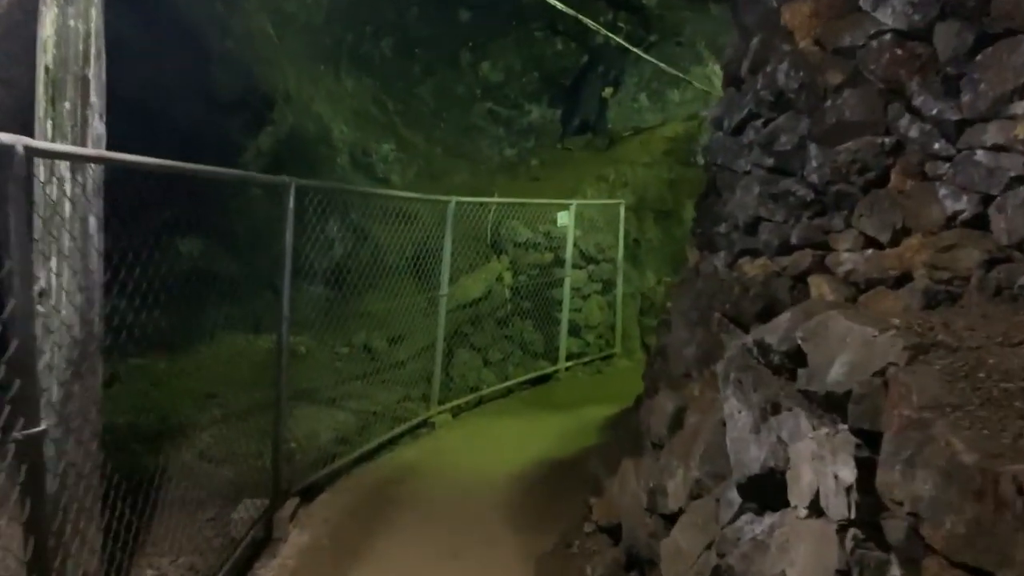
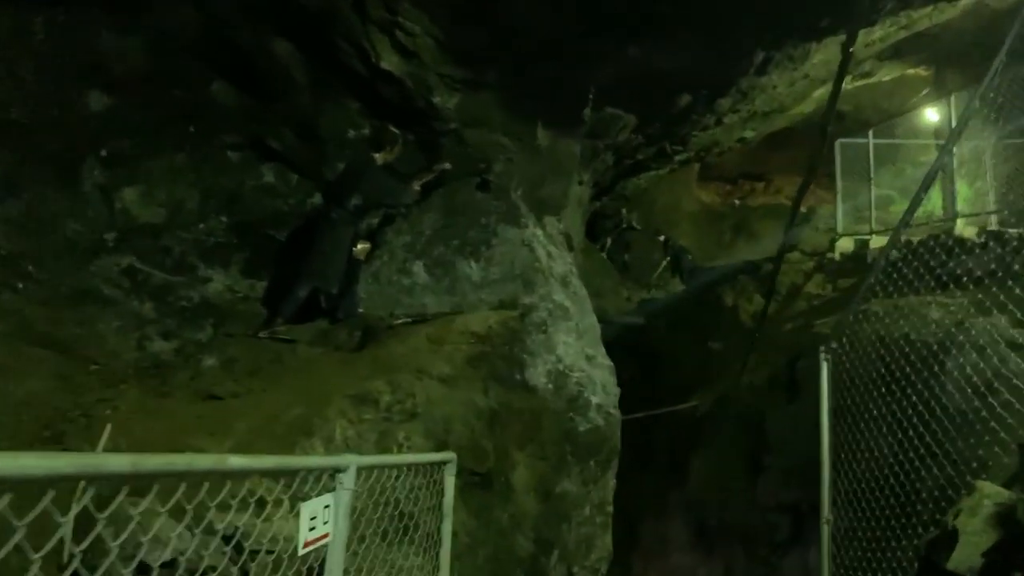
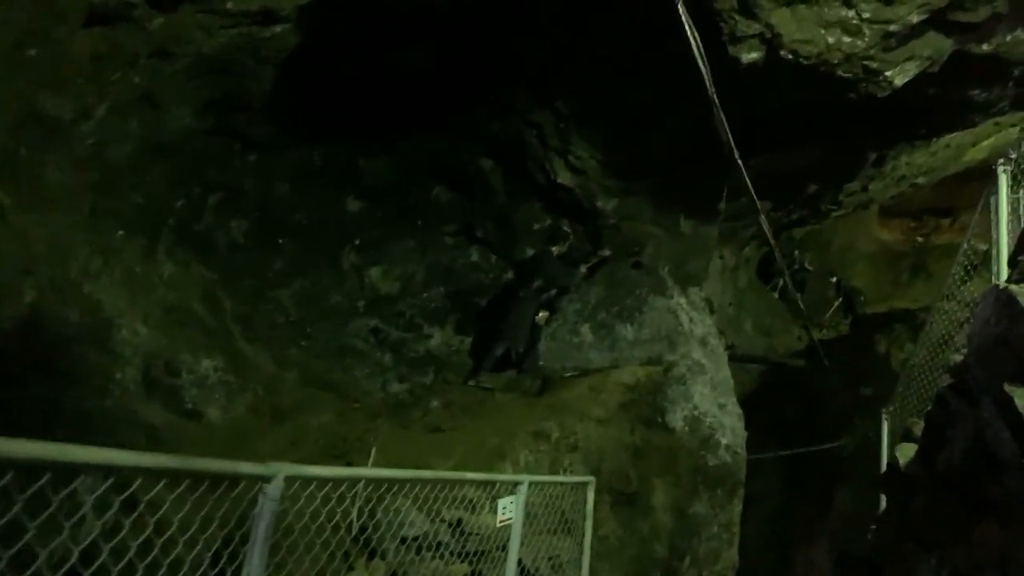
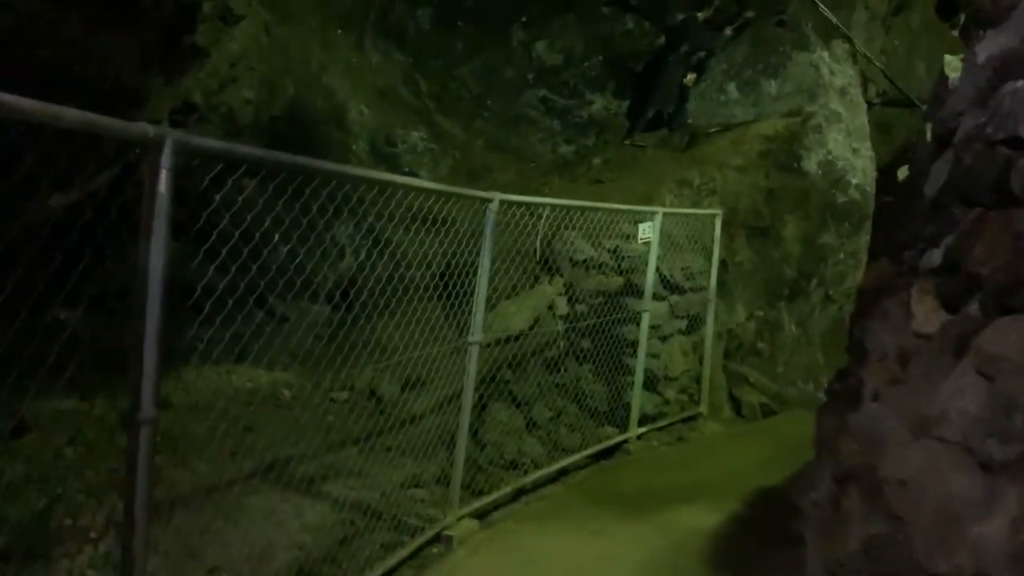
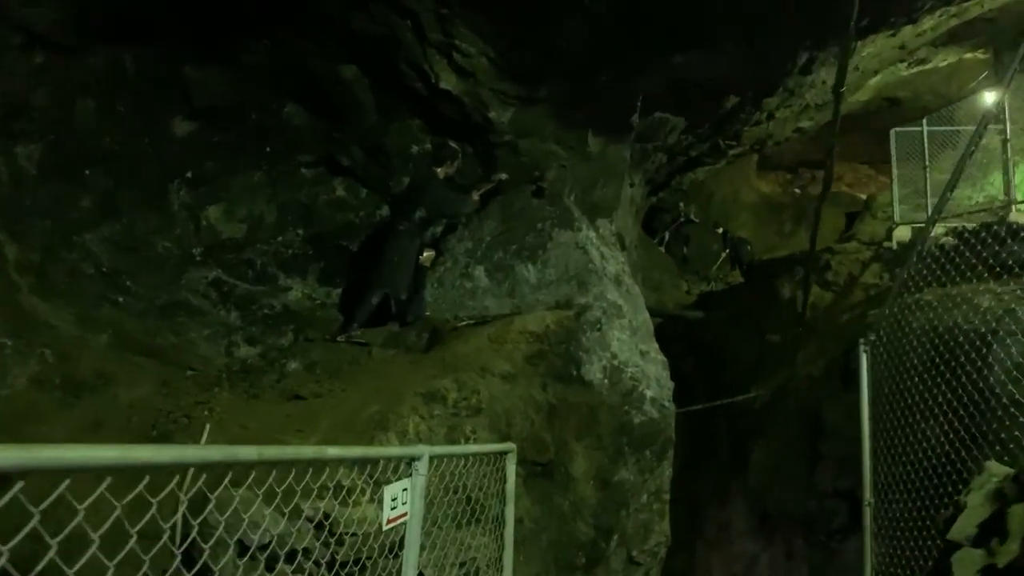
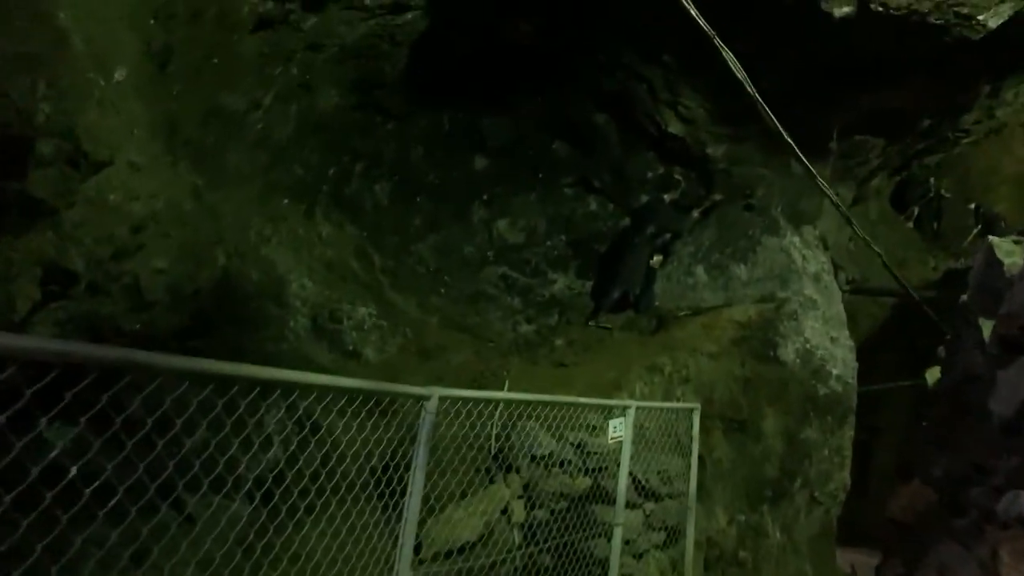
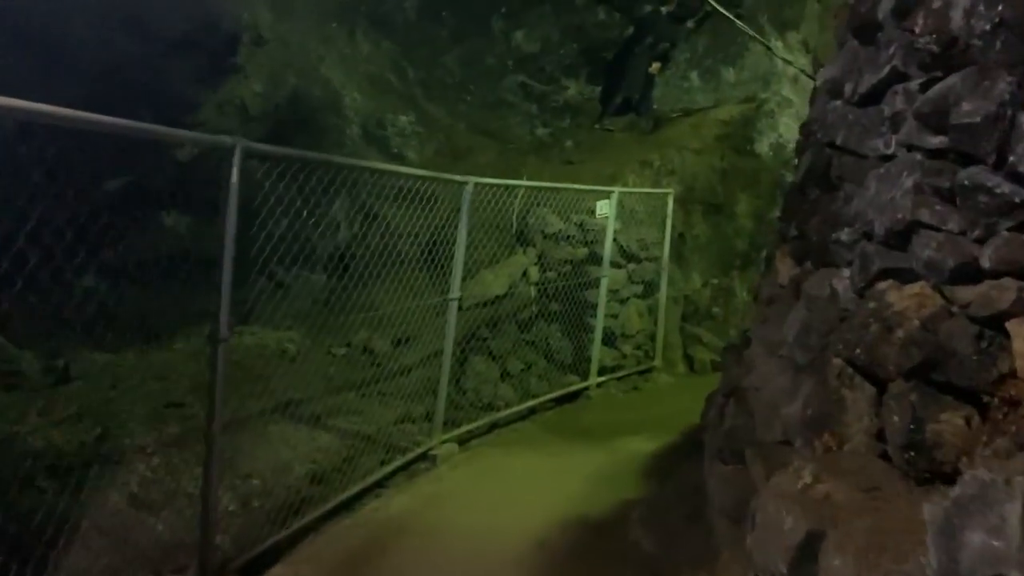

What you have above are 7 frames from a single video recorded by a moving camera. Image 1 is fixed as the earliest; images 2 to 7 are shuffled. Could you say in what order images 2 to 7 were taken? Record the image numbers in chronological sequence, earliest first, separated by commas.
7, 4, 6, 3, 5, 2
